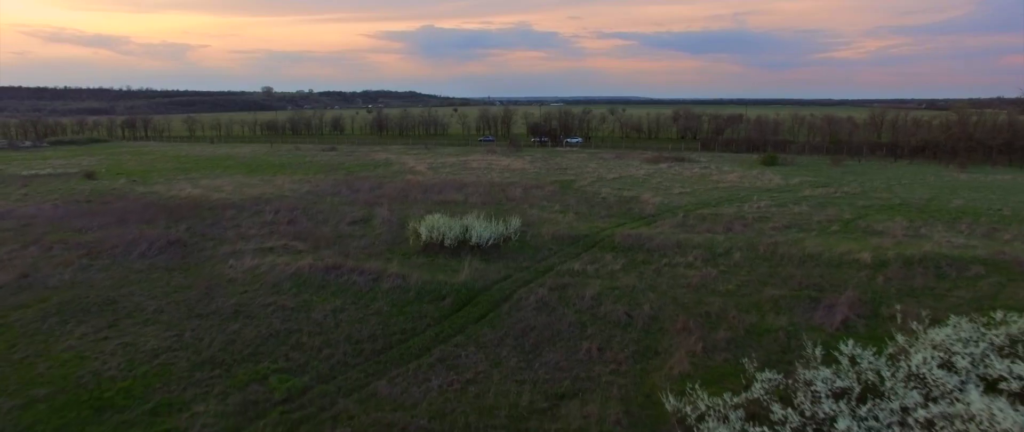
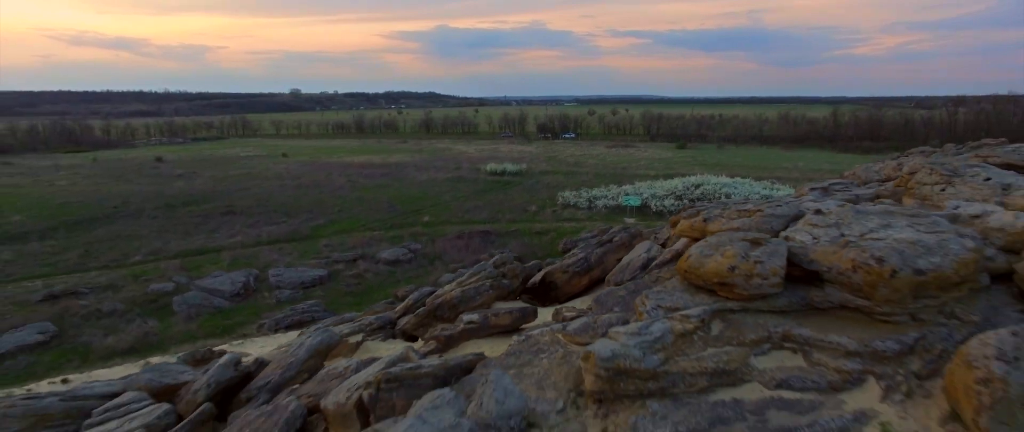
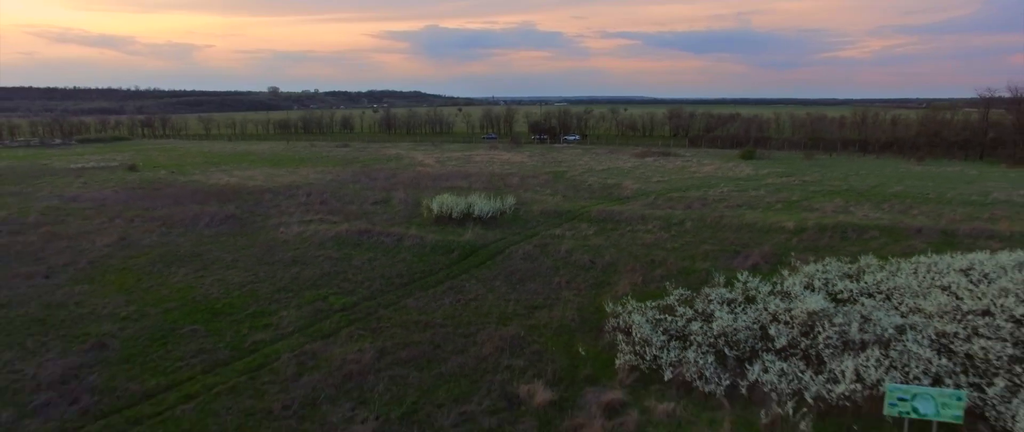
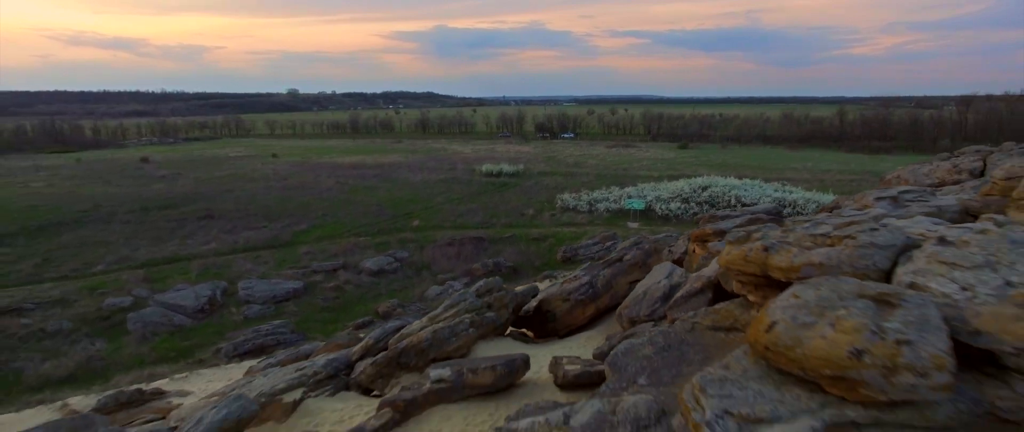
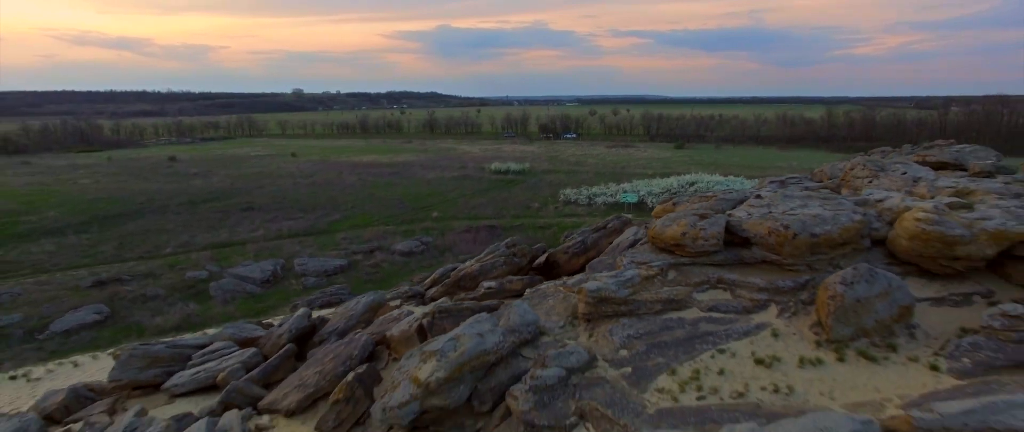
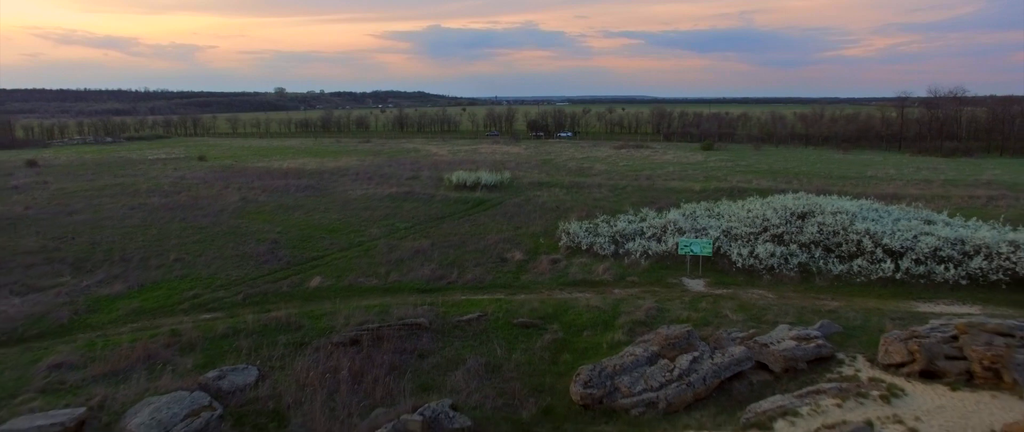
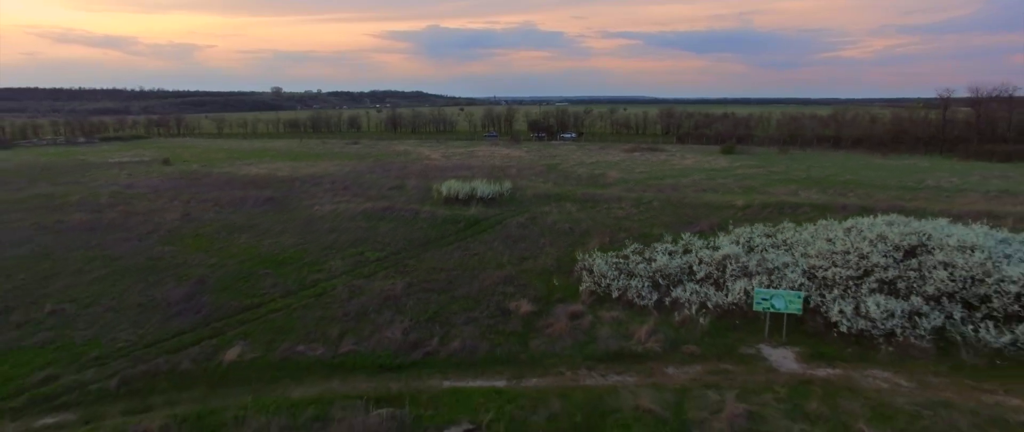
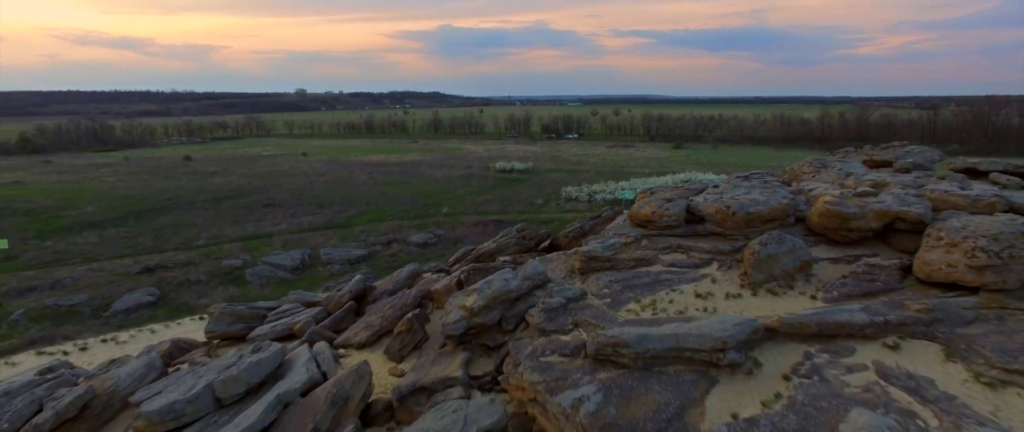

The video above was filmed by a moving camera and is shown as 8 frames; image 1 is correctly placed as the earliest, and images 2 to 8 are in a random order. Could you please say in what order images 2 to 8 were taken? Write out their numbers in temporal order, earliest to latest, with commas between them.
3, 7, 6, 4, 2, 5, 8
